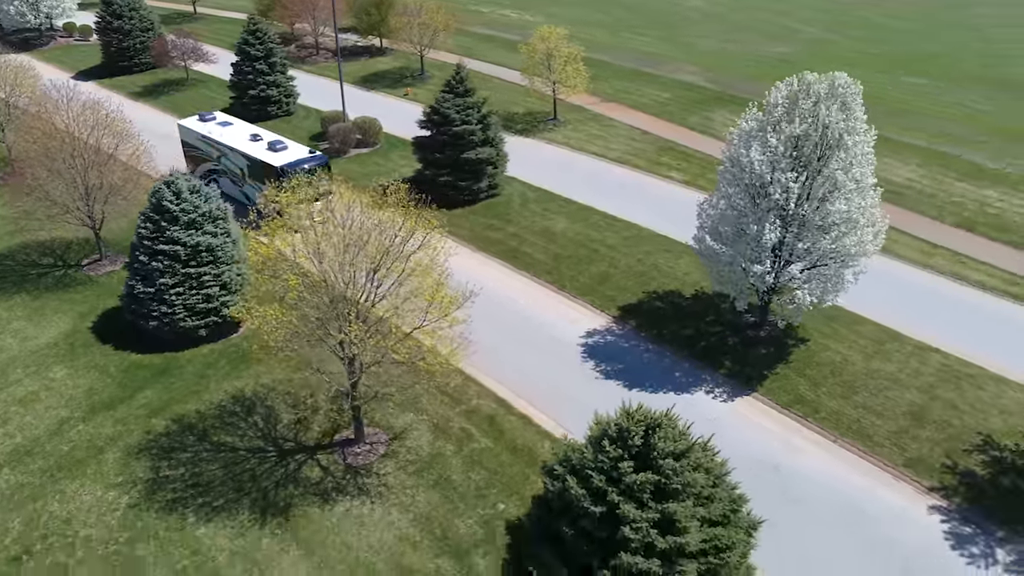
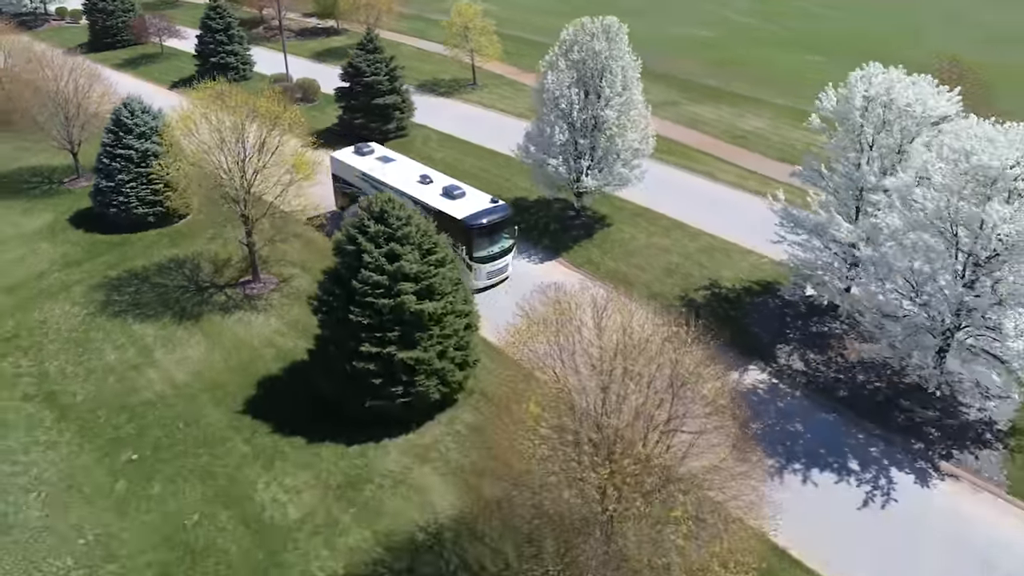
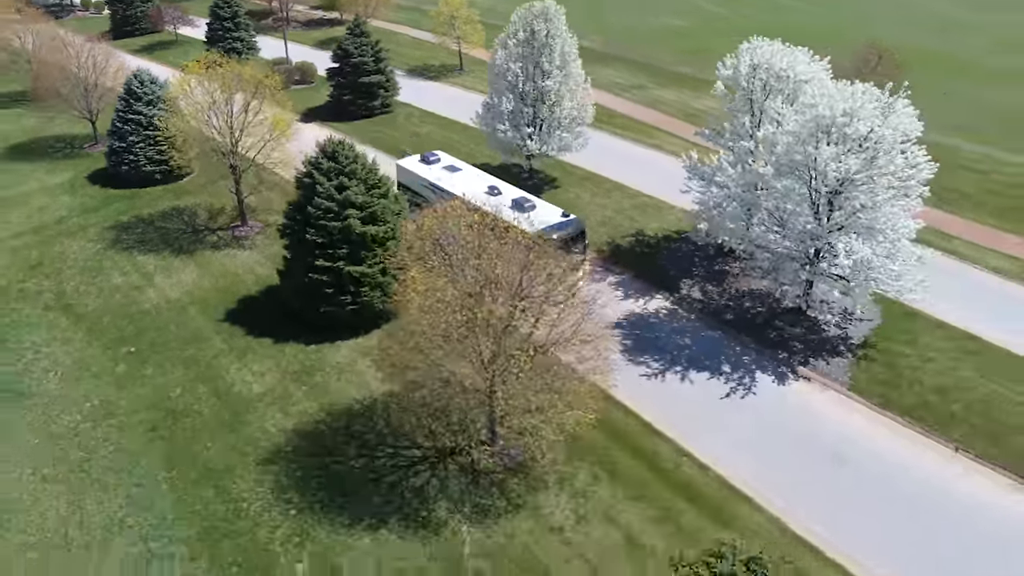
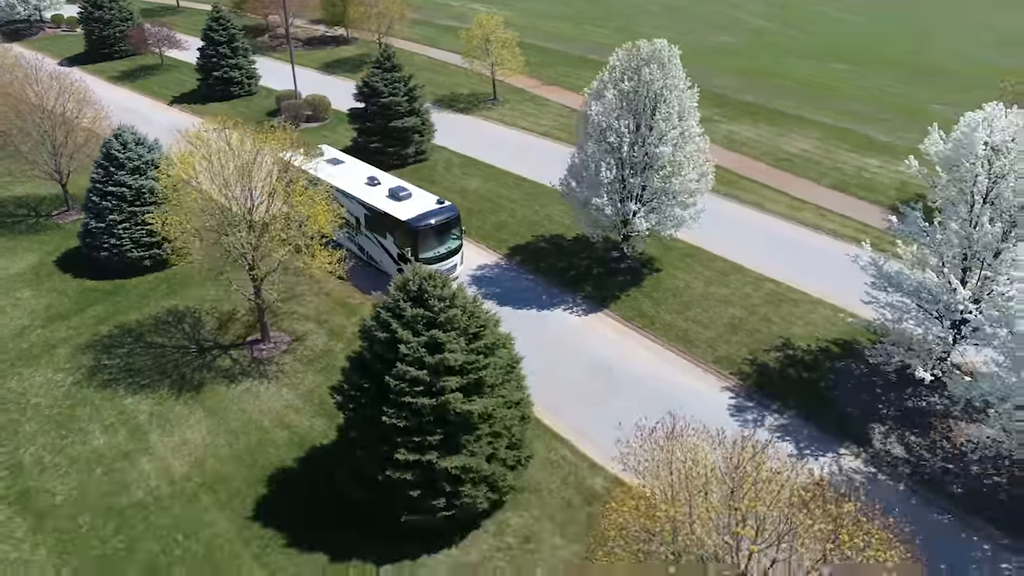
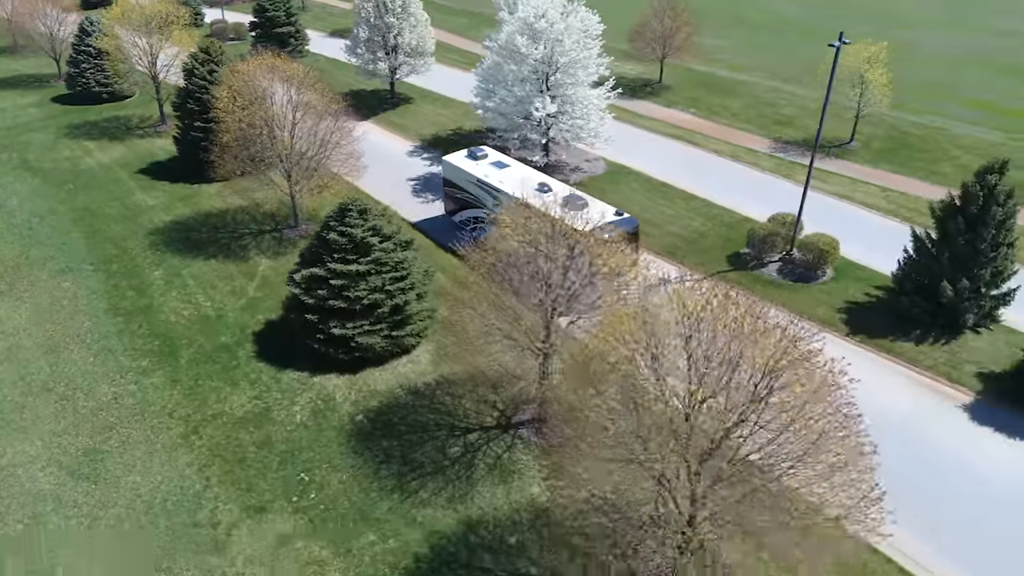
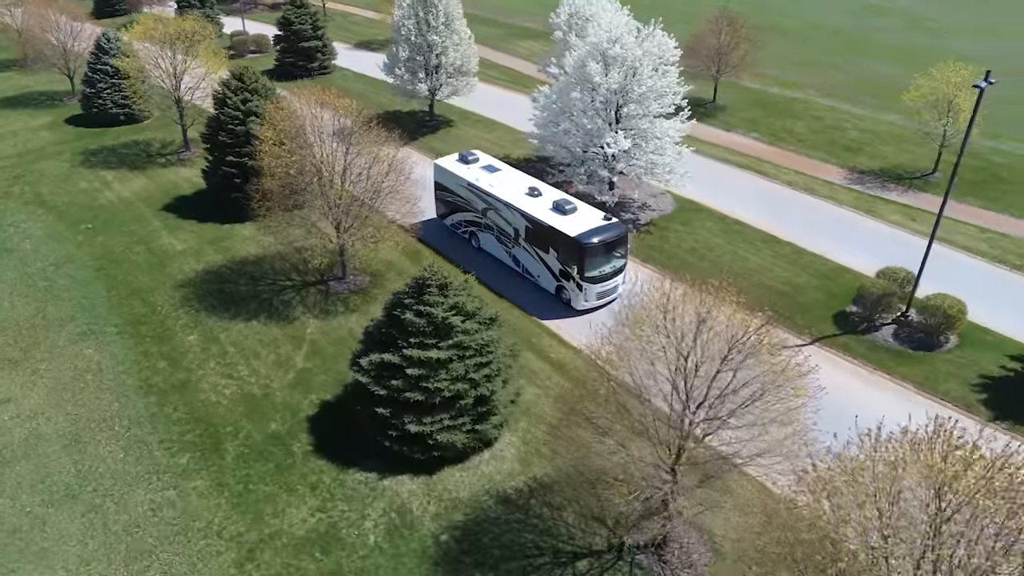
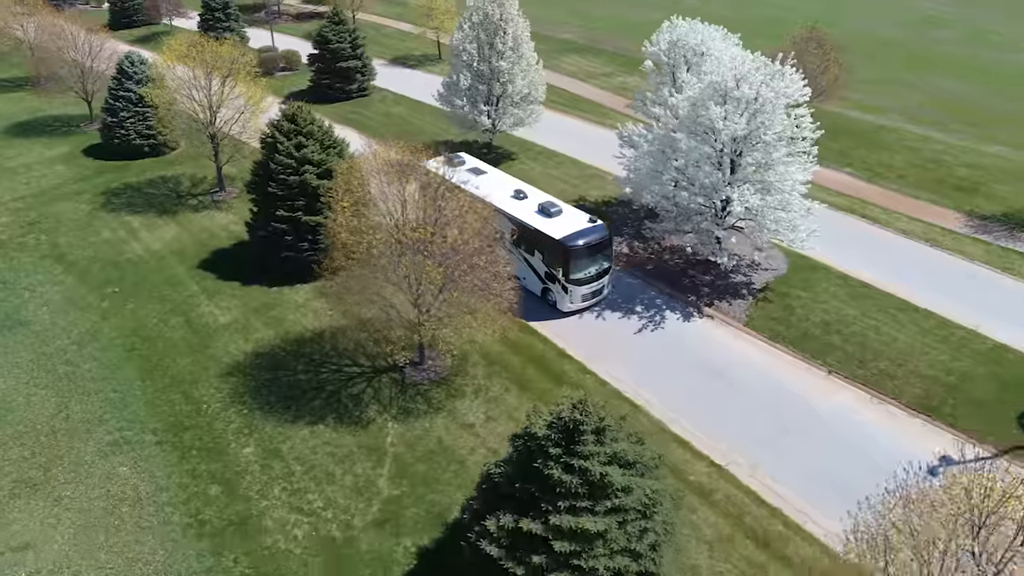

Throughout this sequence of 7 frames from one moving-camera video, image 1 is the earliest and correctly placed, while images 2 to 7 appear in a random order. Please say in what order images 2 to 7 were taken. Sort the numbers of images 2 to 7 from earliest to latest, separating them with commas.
4, 2, 3, 7, 6, 5
